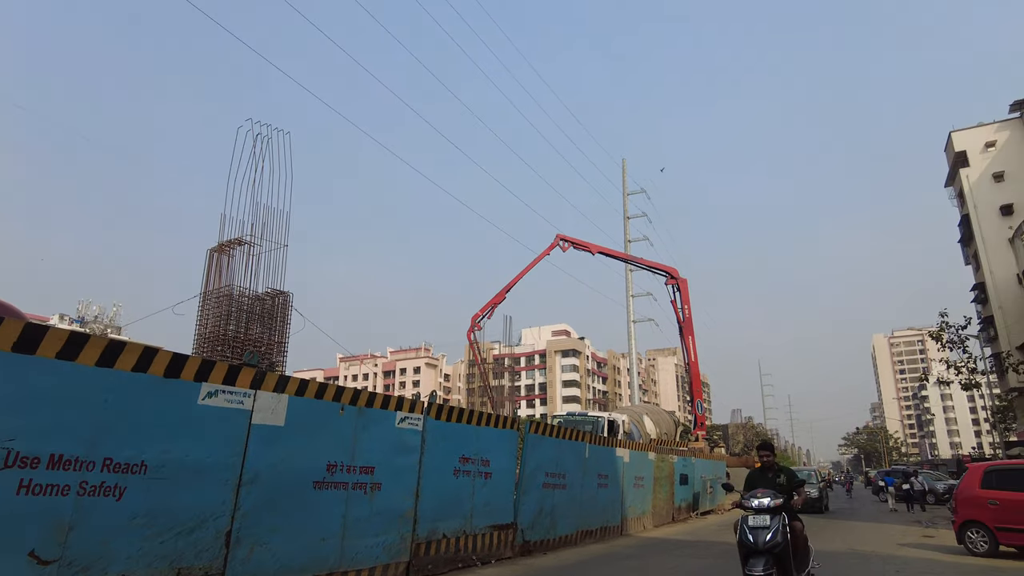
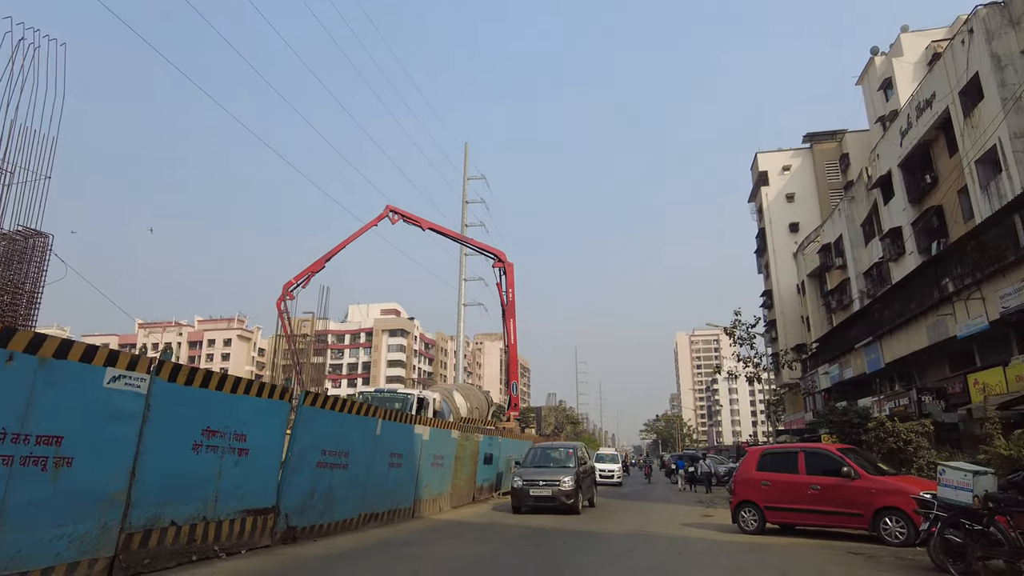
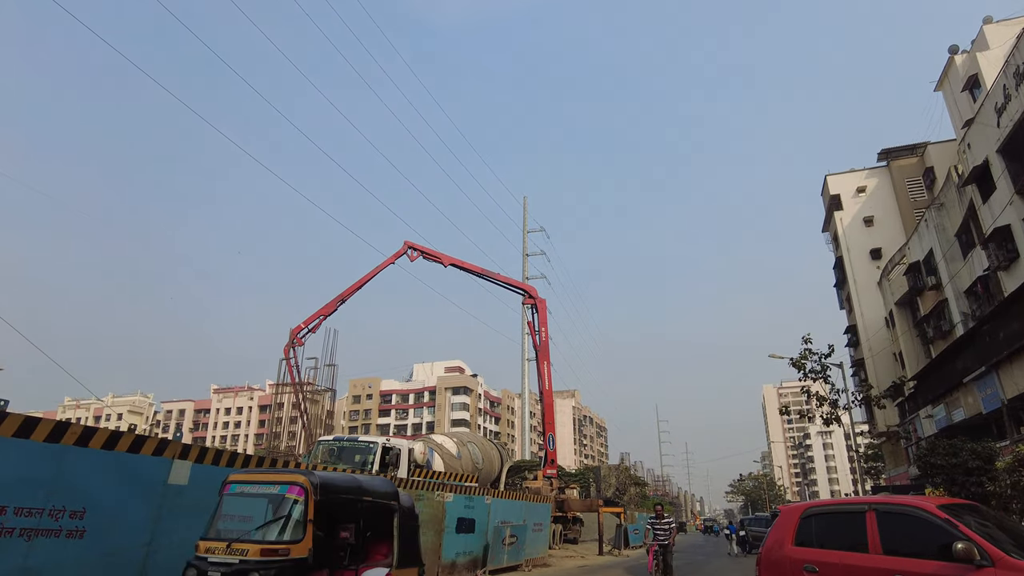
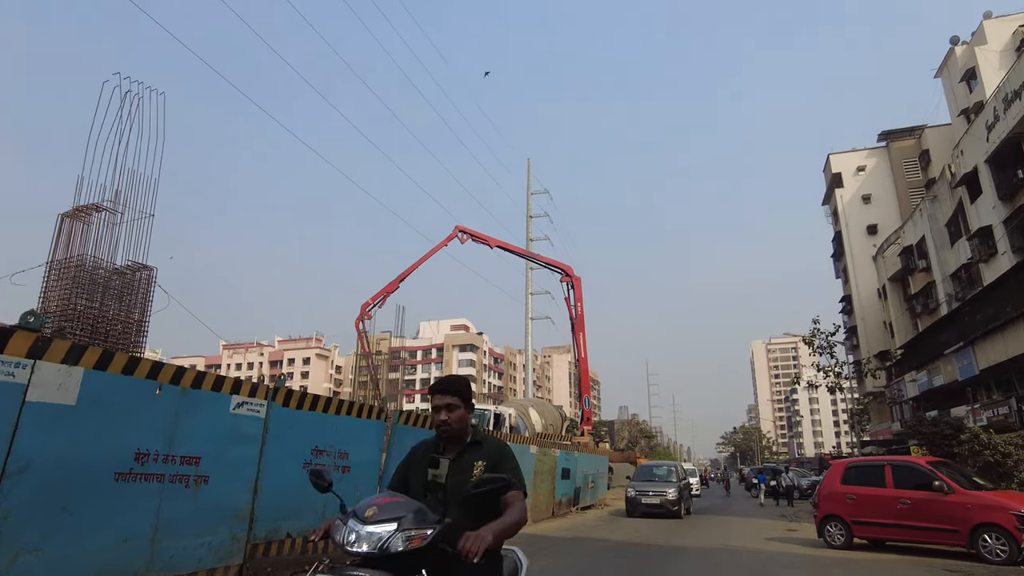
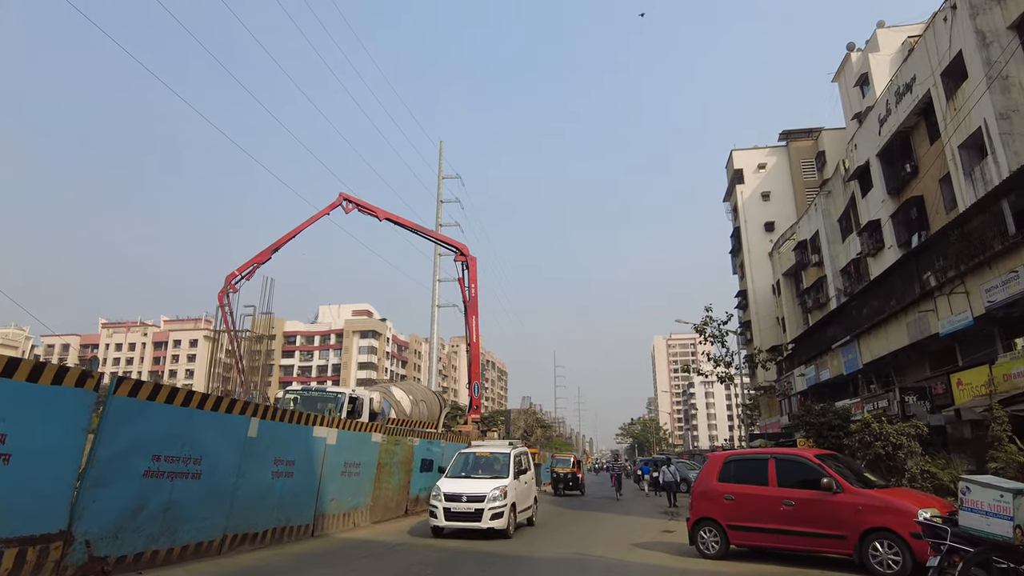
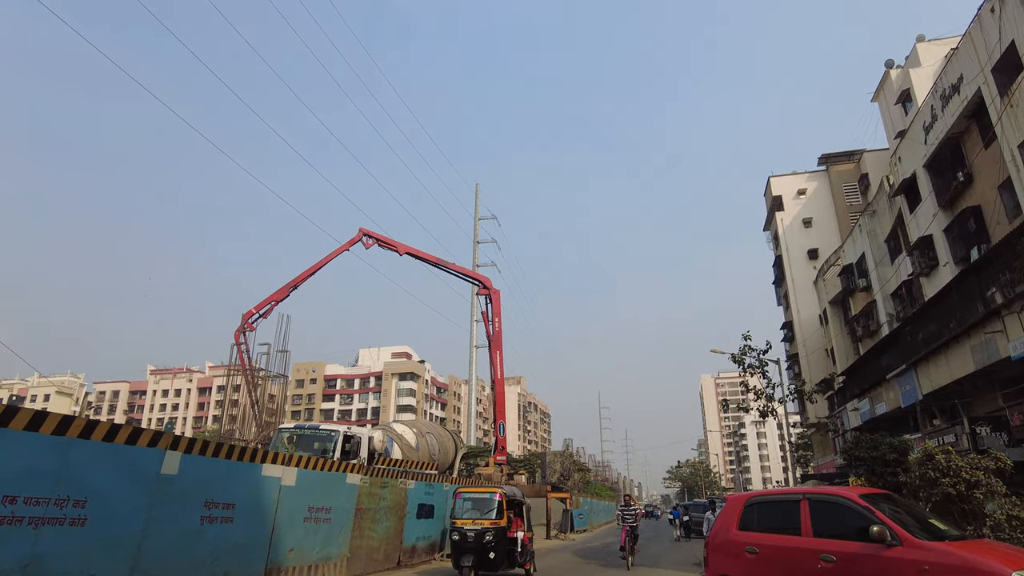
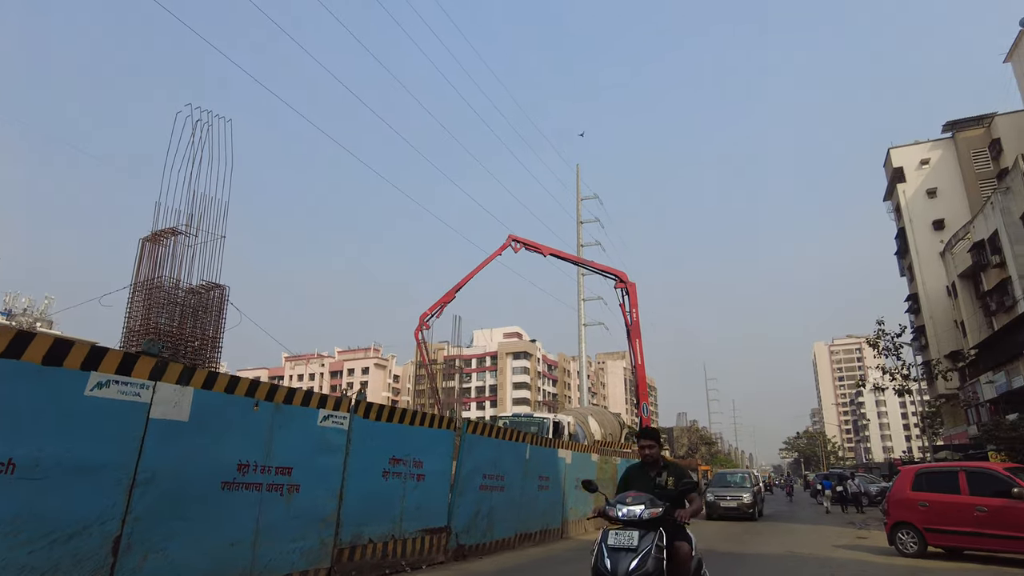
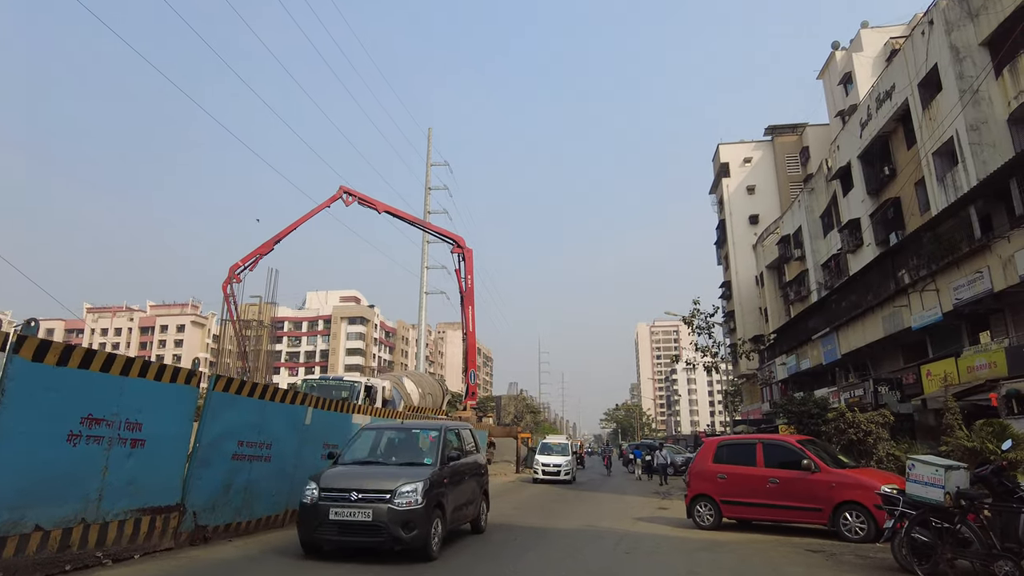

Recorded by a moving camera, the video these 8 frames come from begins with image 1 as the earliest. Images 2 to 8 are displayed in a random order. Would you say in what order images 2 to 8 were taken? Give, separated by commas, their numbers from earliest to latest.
7, 4, 2, 8, 5, 6, 3
